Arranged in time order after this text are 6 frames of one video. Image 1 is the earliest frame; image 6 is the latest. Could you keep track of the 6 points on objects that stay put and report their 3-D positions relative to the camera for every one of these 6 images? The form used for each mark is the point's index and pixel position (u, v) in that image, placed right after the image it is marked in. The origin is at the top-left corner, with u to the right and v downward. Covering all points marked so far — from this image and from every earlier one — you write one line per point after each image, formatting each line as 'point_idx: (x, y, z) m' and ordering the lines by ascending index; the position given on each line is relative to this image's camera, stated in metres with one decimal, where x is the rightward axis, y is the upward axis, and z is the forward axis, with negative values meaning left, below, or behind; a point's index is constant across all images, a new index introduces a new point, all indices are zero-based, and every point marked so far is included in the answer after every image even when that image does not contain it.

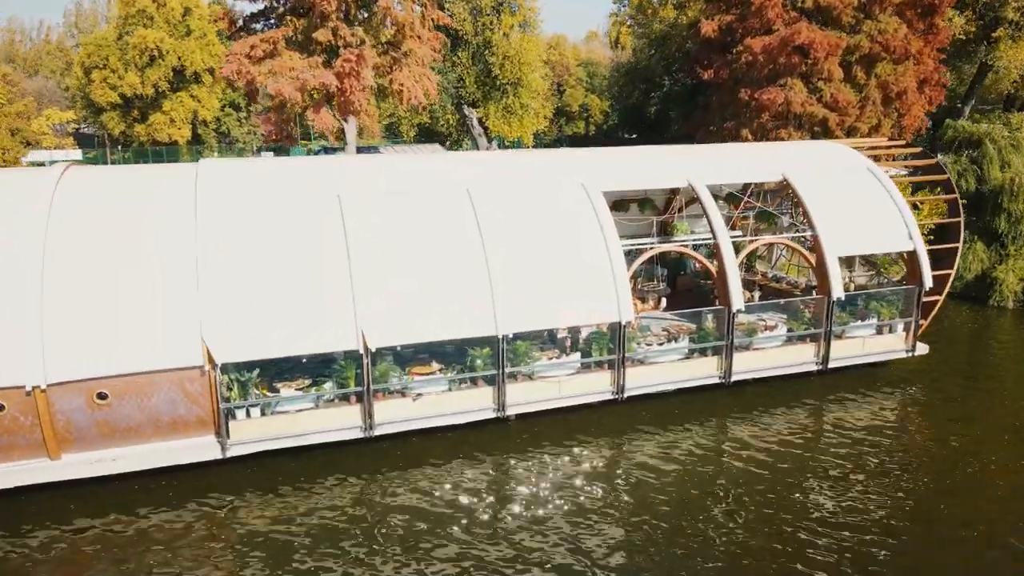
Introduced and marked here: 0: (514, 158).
0: (+1.0, +3.3, +18.2) m
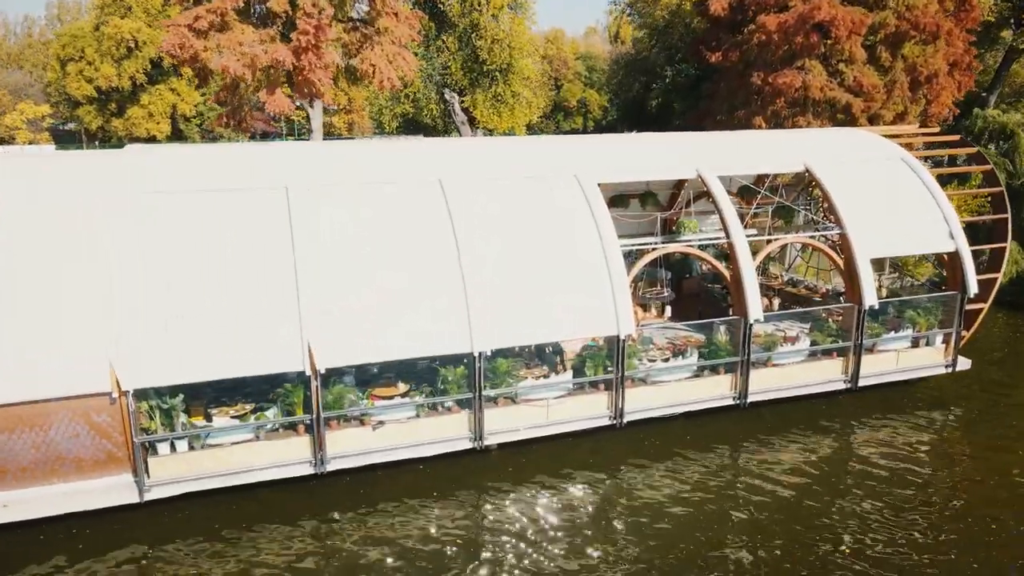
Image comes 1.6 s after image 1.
0: (+0.6, +3.2, +15.9) m
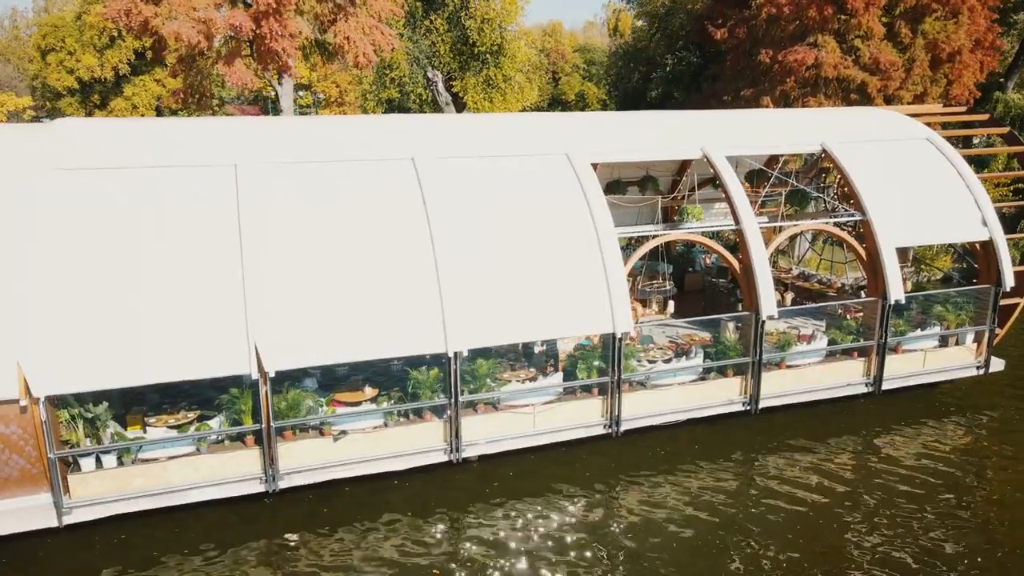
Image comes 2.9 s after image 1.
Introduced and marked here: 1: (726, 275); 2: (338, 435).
0: (+0.3, +3.3, +14.4) m
1: (+5.3, +0.3, +18.3) m
2: (-2.6, -2.2, +11.0) m
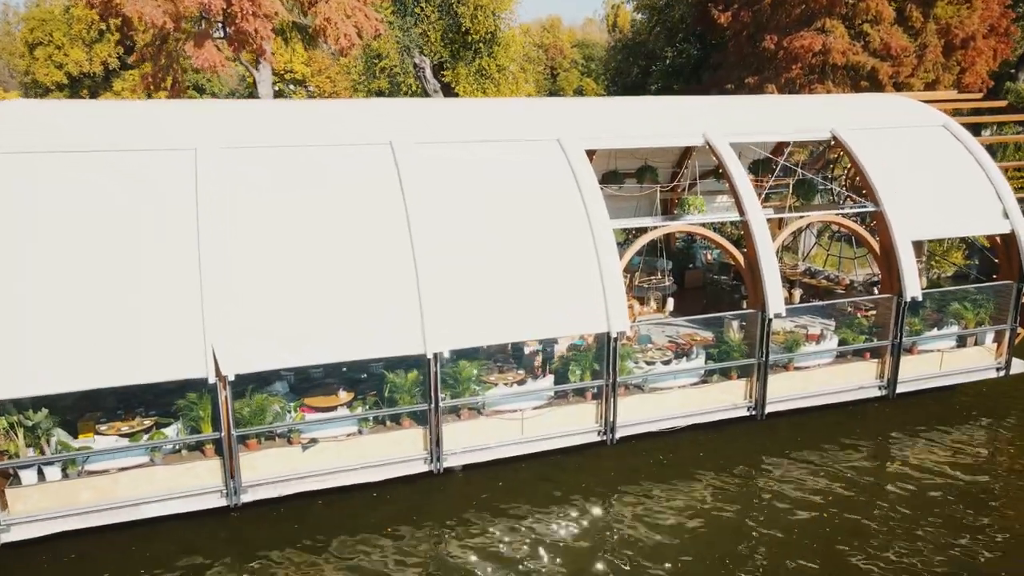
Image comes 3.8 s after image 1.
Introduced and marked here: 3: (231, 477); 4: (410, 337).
0: (+0.1, +3.4, +13.5) m
1: (+5.1, +0.4, +17.4) m
2: (-2.8, -2.1, +10.1) m
3: (-3.7, -2.5, +9.7) m
4: (-1.4, -0.7, +9.9) m
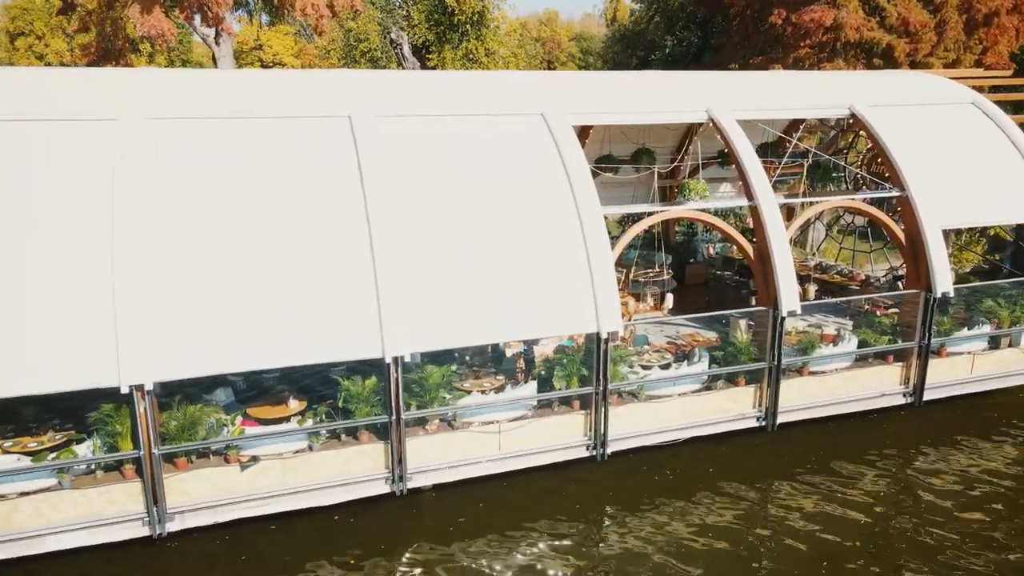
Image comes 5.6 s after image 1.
0: (-0.2, +3.4, +12.1) m
1: (+4.8, +0.5, +16.0) m
2: (-3.1, -2.0, +8.7) m
3: (-4.0, -2.4, +8.3) m
4: (-1.7, -0.6, +8.5) m
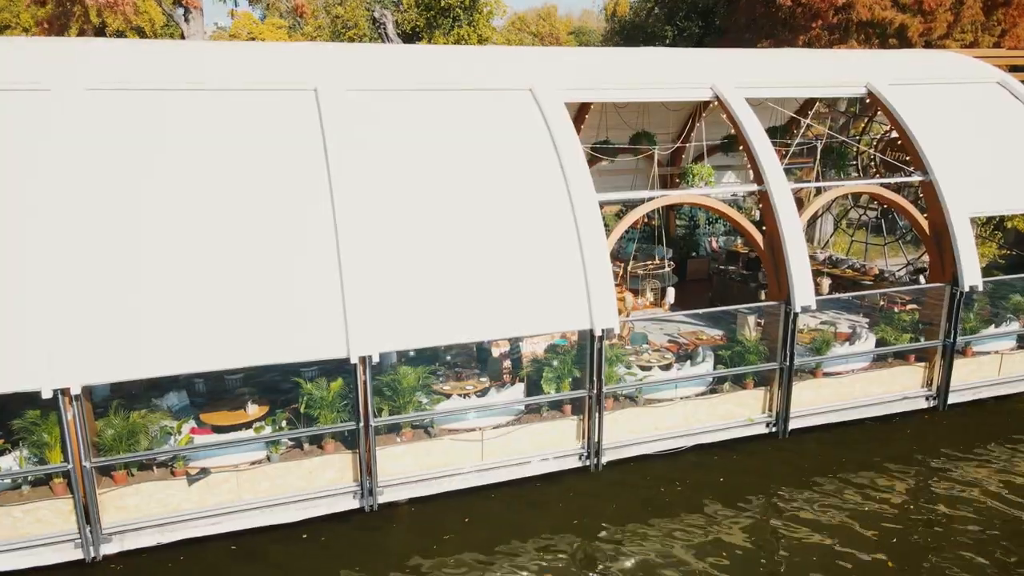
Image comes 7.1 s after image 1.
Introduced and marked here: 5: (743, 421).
0: (-0.4, +3.5, +11.1) m
1: (+4.6, +0.6, +15.1) m
2: (-3.3, -2.0, +7.7) m
3: (-4.2, -2.3, +7.3) m
4: (-1.9, -0.5, +7.6) m
5: (+3.0, -1.7, +9.7) m
